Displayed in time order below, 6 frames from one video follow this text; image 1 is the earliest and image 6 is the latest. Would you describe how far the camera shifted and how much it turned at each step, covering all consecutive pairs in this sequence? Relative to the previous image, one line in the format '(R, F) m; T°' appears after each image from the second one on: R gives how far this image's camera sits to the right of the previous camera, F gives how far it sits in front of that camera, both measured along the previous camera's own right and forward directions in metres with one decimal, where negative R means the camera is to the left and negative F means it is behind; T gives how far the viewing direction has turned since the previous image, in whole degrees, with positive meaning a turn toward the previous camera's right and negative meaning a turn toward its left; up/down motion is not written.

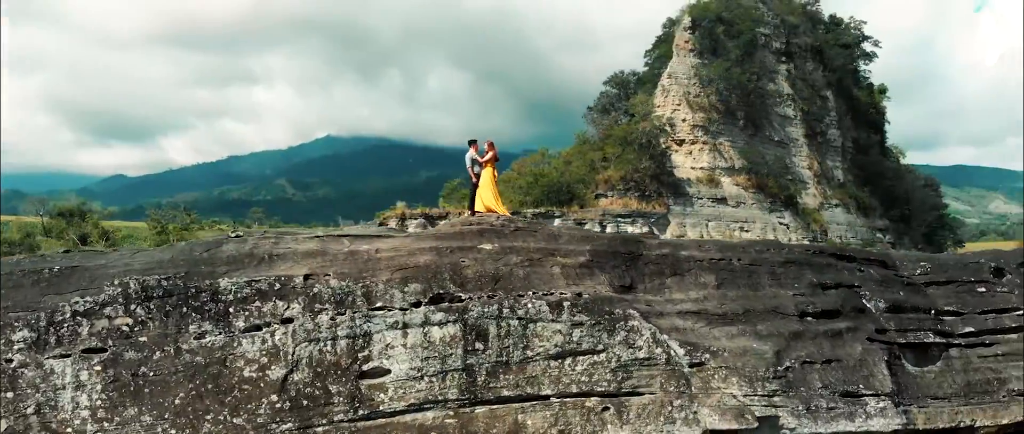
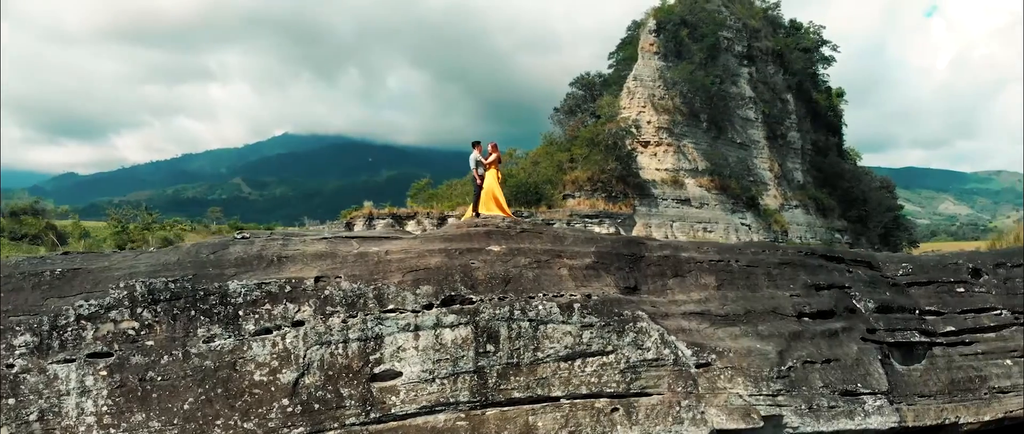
(-0.4, 0.0) m; +3°
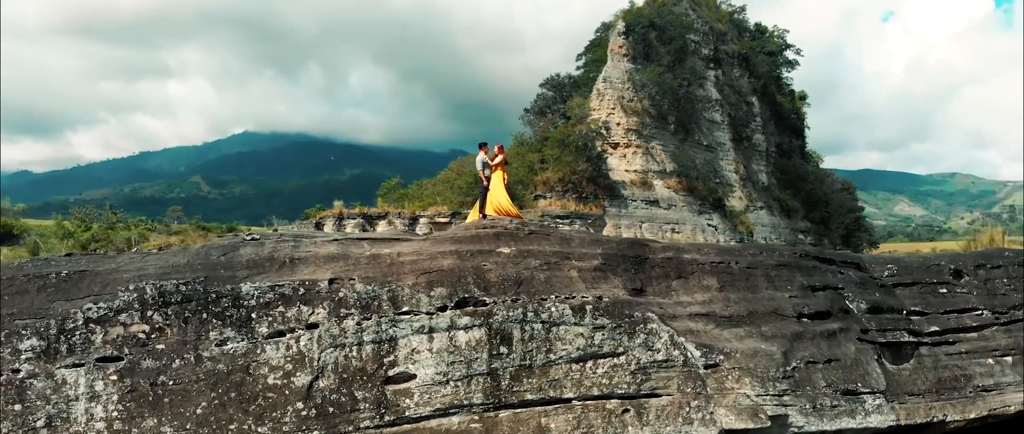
(-0.4, 0.0) m; +3°
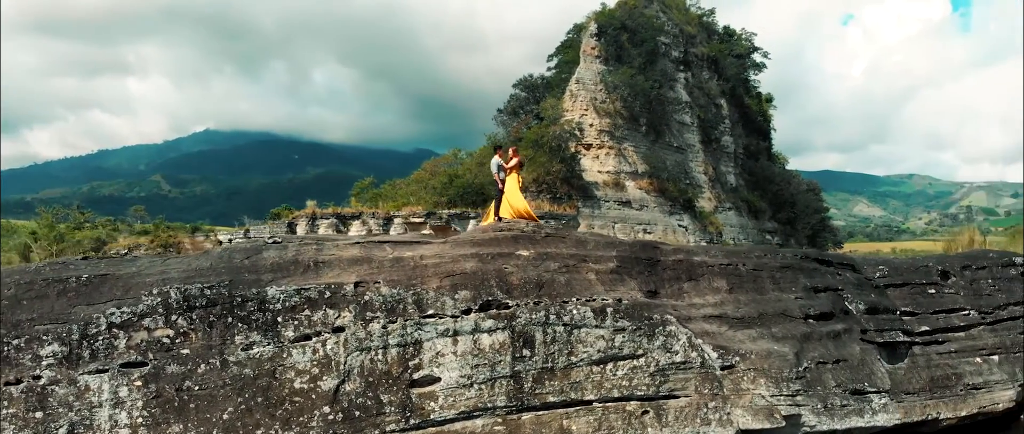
(-0.5, 0.0) m; +3°
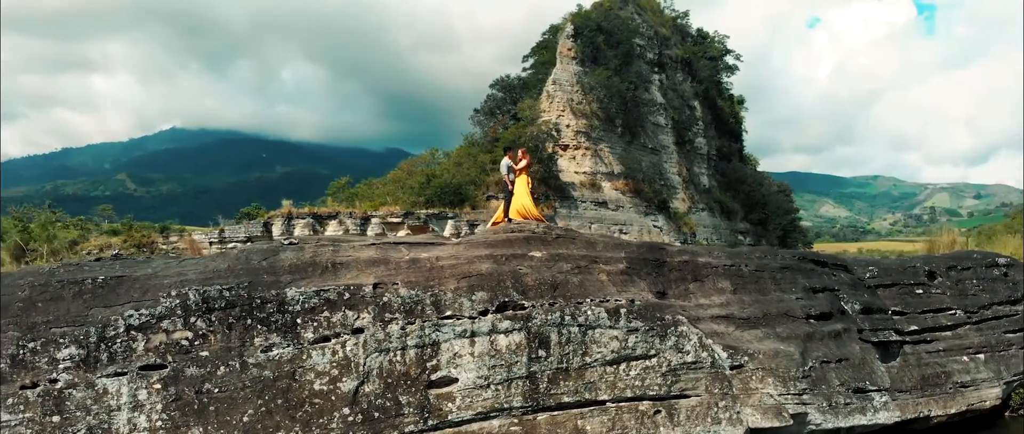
(-0.4, 0.0) m; +2°
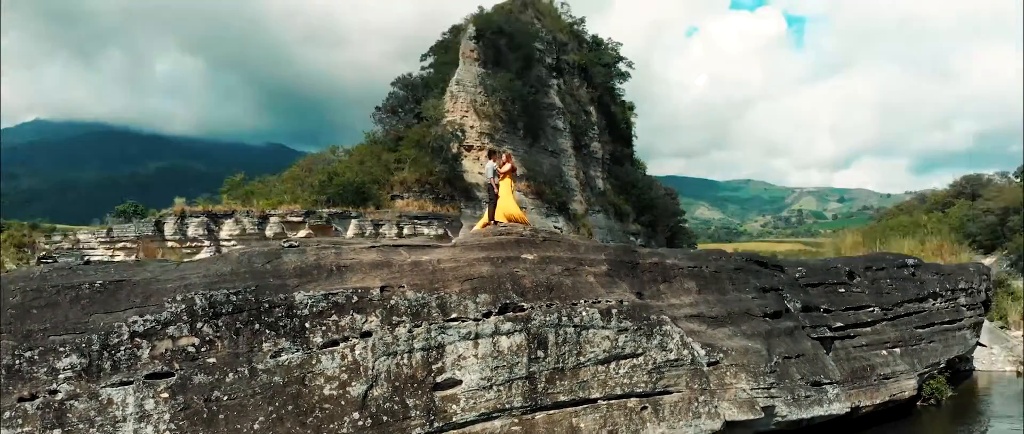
(-1.0, 0.0) m; +8°
